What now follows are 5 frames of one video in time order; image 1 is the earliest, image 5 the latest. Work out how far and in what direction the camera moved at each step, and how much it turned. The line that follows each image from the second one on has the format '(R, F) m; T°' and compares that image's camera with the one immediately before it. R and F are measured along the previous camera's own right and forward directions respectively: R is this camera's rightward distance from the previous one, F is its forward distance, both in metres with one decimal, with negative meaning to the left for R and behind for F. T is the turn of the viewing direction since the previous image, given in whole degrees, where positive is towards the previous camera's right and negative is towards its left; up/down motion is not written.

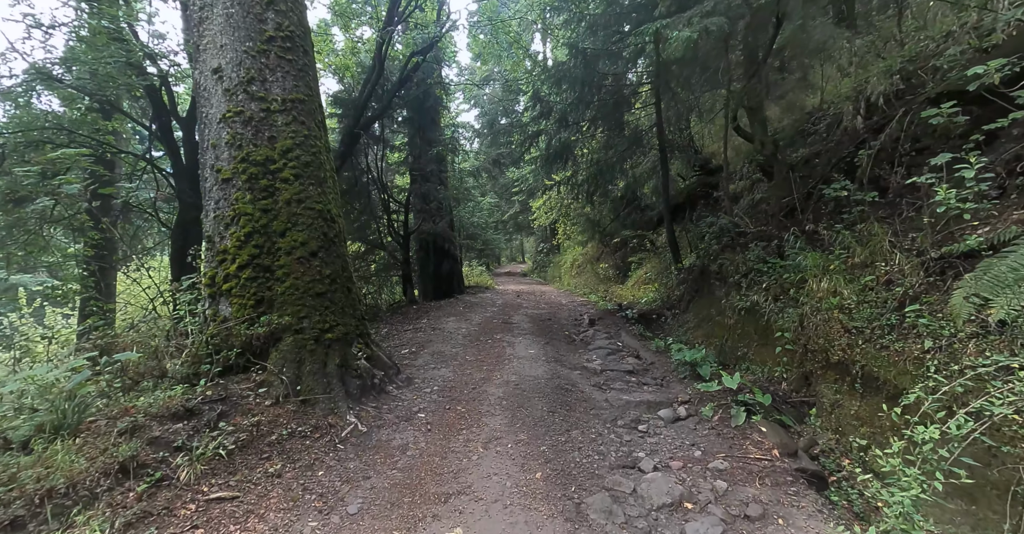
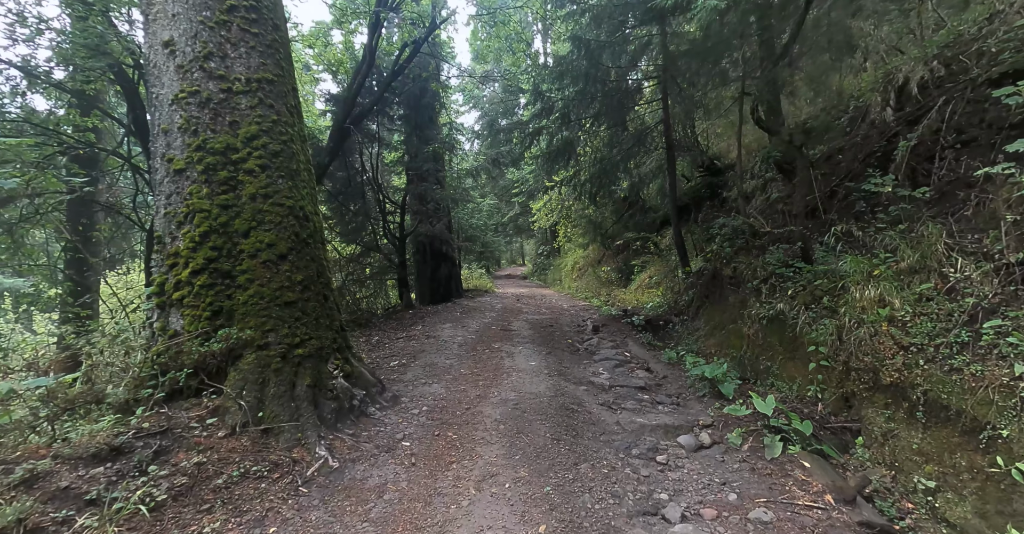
(0.0, +0.5) m; 0°
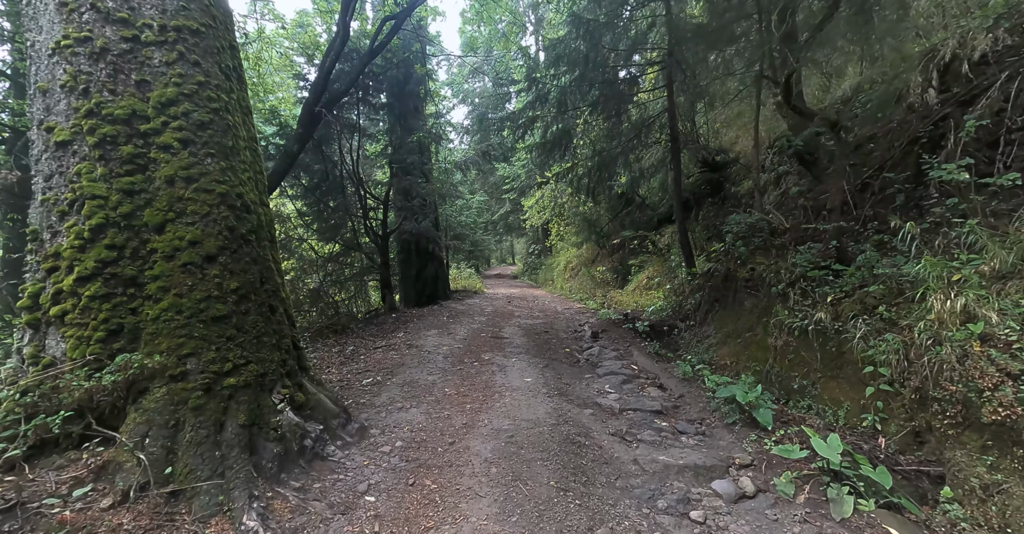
(0.0, +0.7) m; +1°
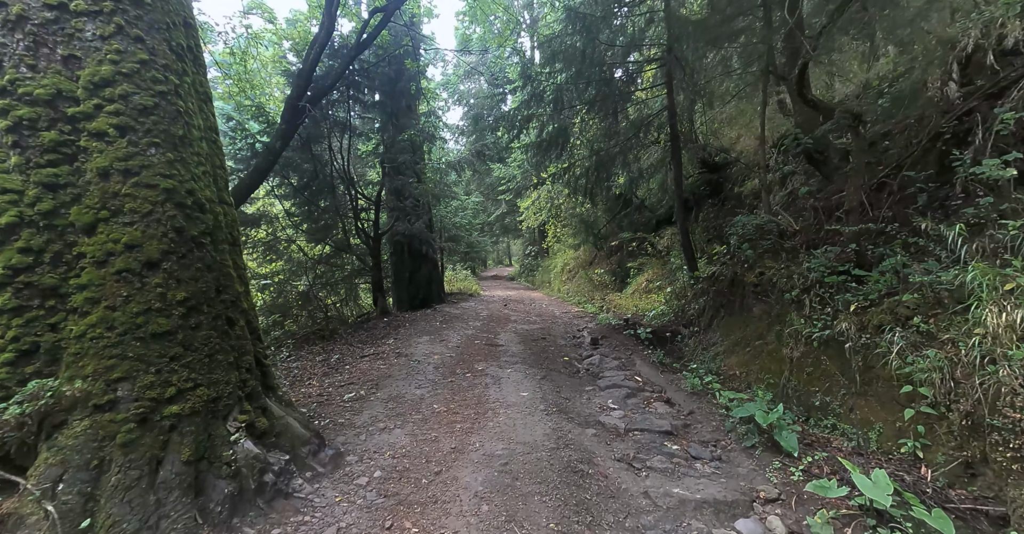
(0.0, +0.4) m; 0°
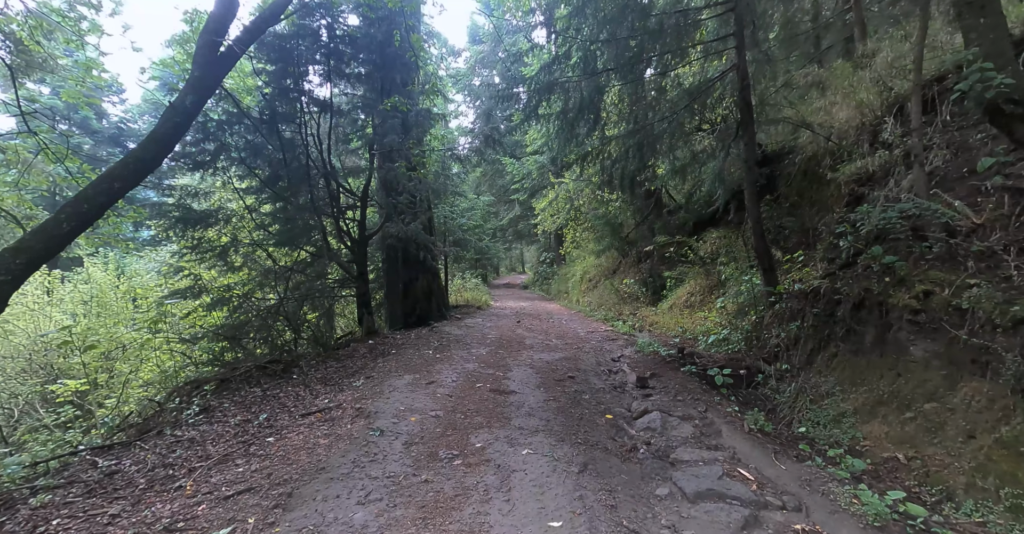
(0.0, +2.2) m; -2°
